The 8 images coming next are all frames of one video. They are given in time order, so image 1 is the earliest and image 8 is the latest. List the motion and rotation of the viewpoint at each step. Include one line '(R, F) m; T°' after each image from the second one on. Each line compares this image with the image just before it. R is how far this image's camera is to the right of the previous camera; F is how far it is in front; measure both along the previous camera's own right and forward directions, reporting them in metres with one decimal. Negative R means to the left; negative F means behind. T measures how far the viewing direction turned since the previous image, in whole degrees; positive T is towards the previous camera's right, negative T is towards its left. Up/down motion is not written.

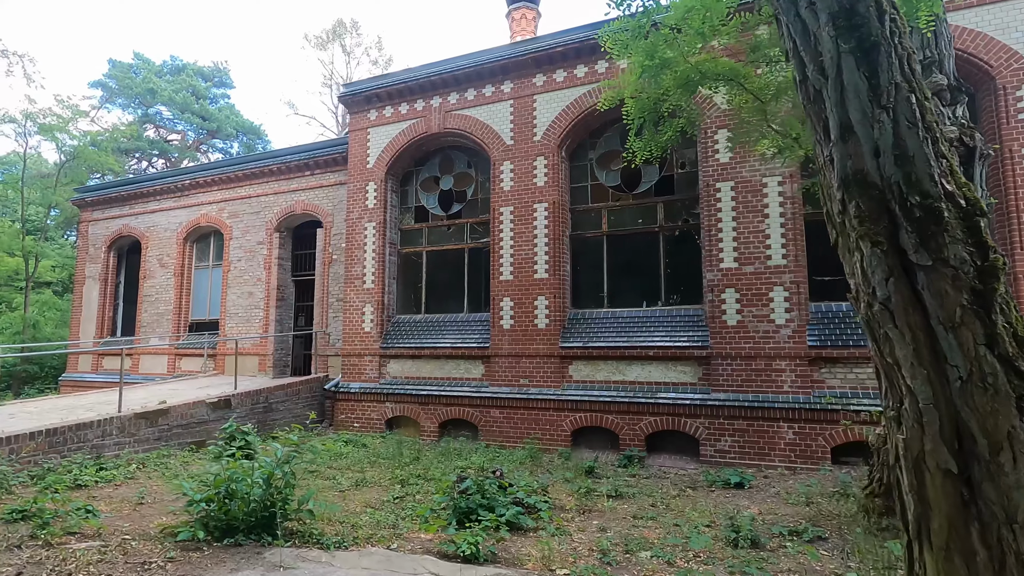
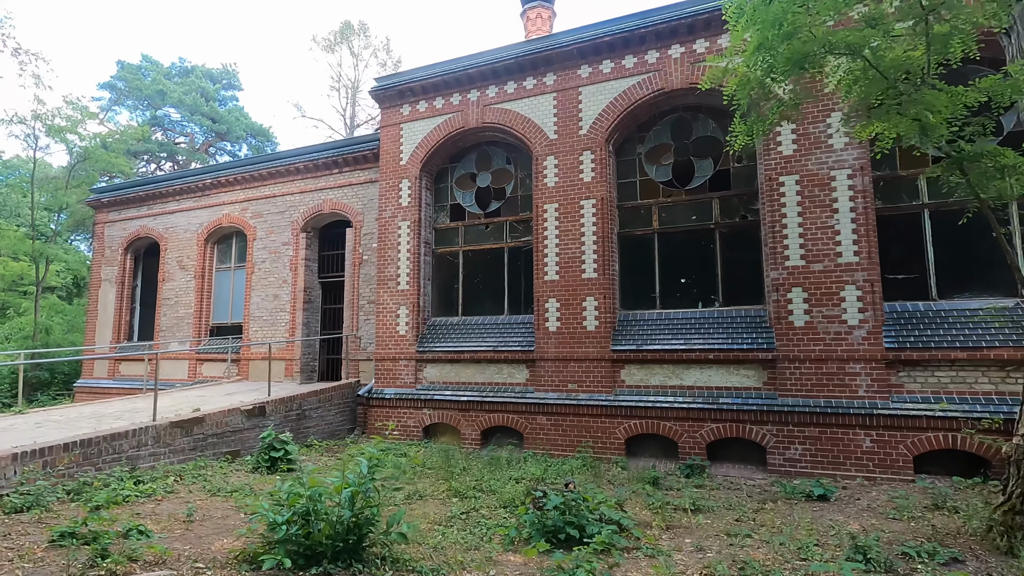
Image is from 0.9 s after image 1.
(-0.8, +0.4) m; 0°
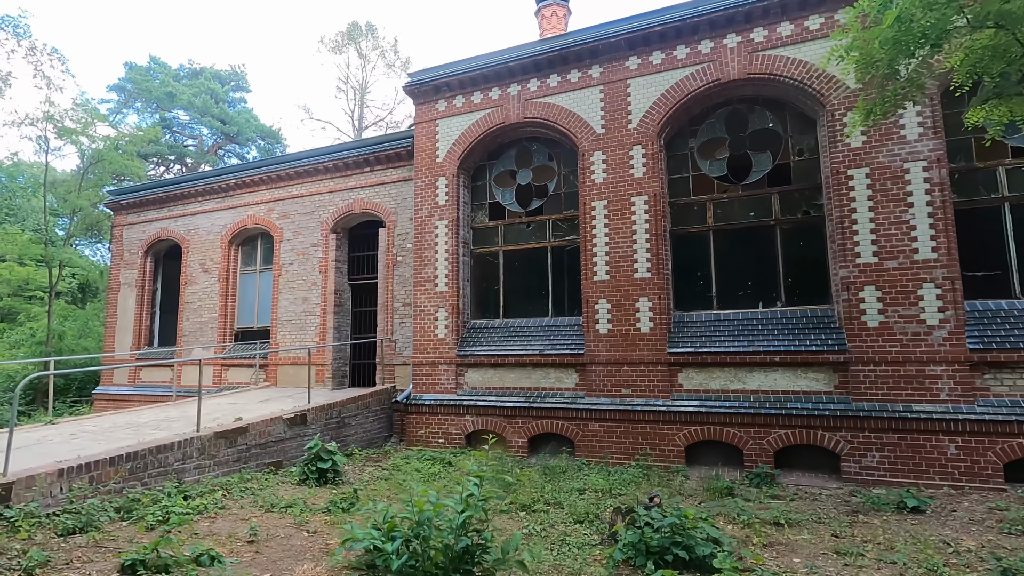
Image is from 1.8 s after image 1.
(-0.8, +0.4) m; 0°
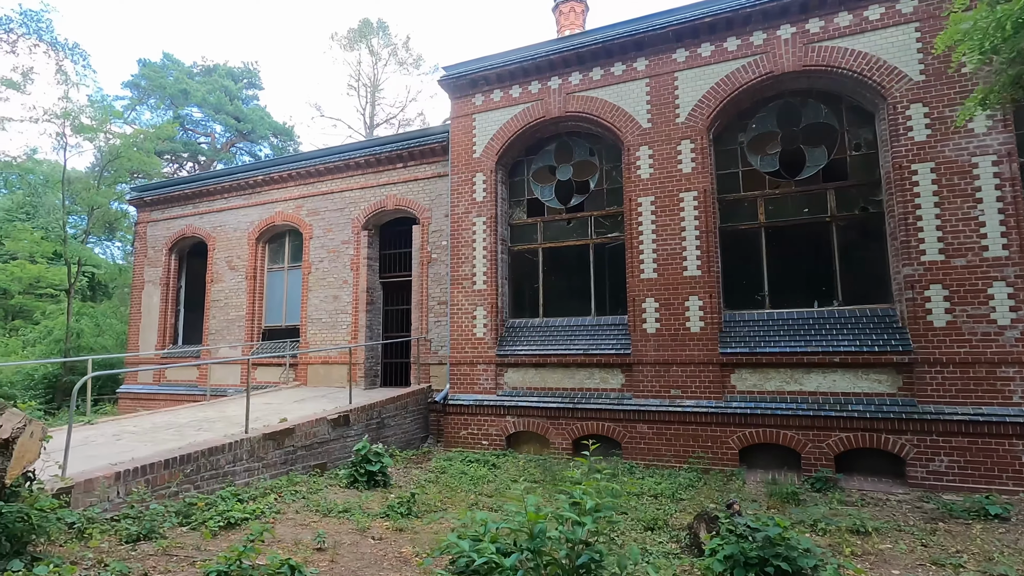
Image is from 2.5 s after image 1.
(-0.7, +0.2) m; 0°
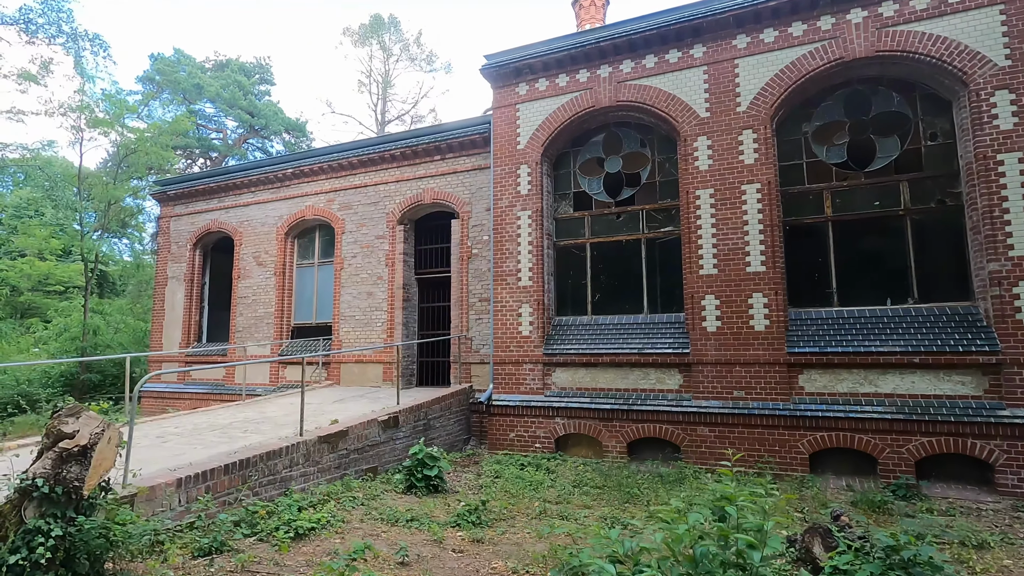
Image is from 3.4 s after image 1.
(-0.8, +0.4) m; 0°
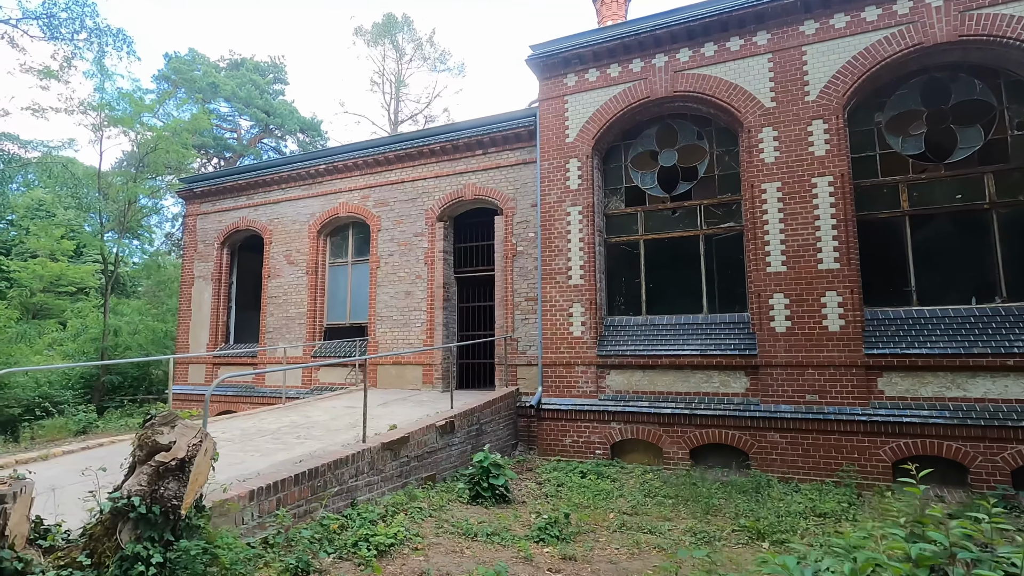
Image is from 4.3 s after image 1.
(-0.8, +0.4) m; 0°
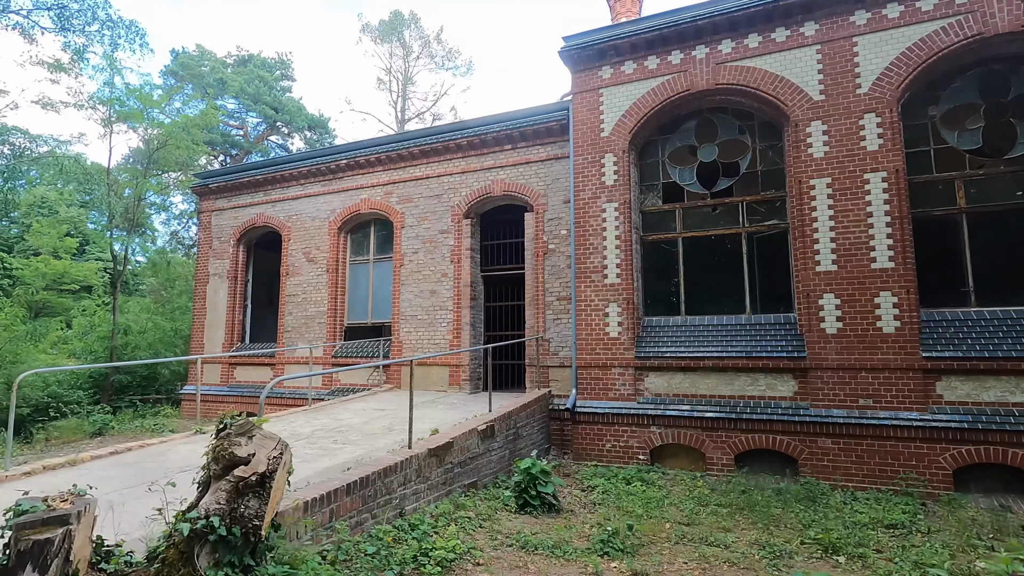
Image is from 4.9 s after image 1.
(-0.6, +0.3) m; 0°
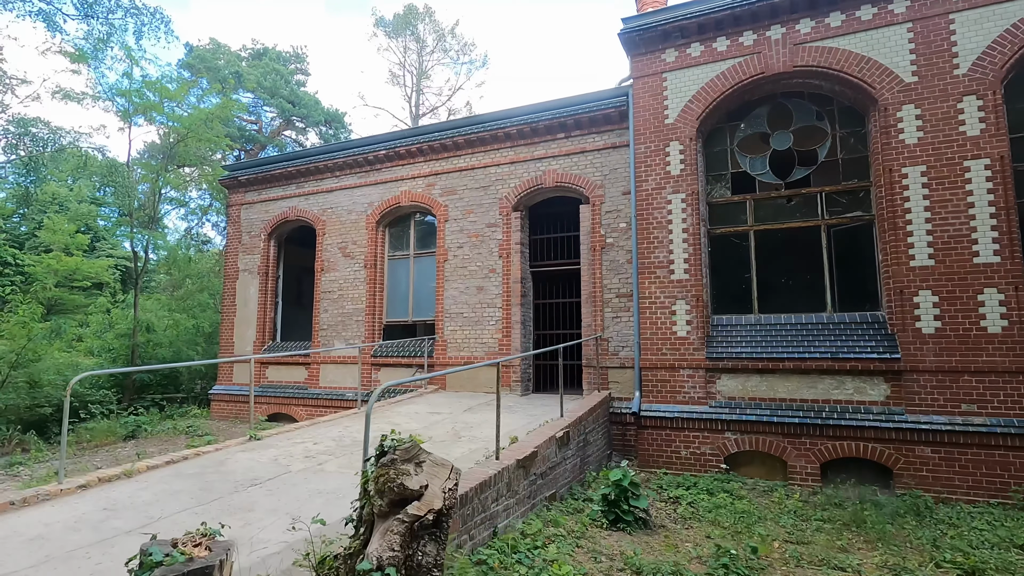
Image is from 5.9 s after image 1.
(-0.9, +0.5) m; 0°
